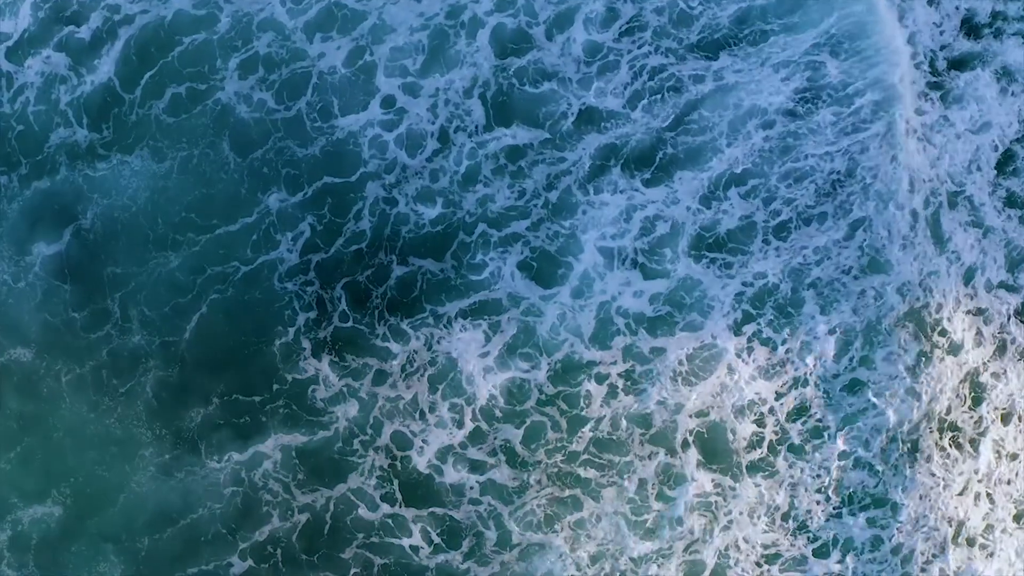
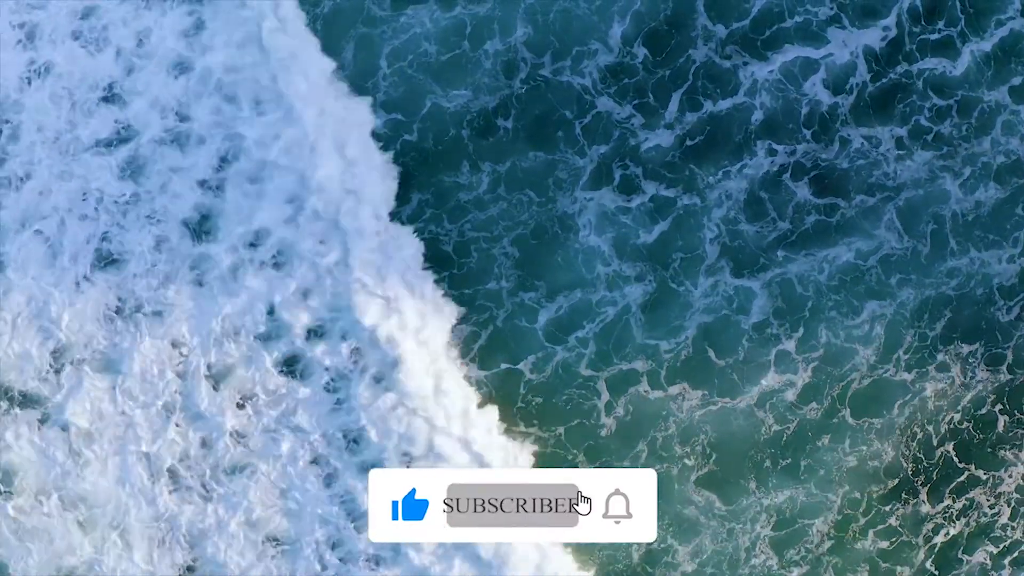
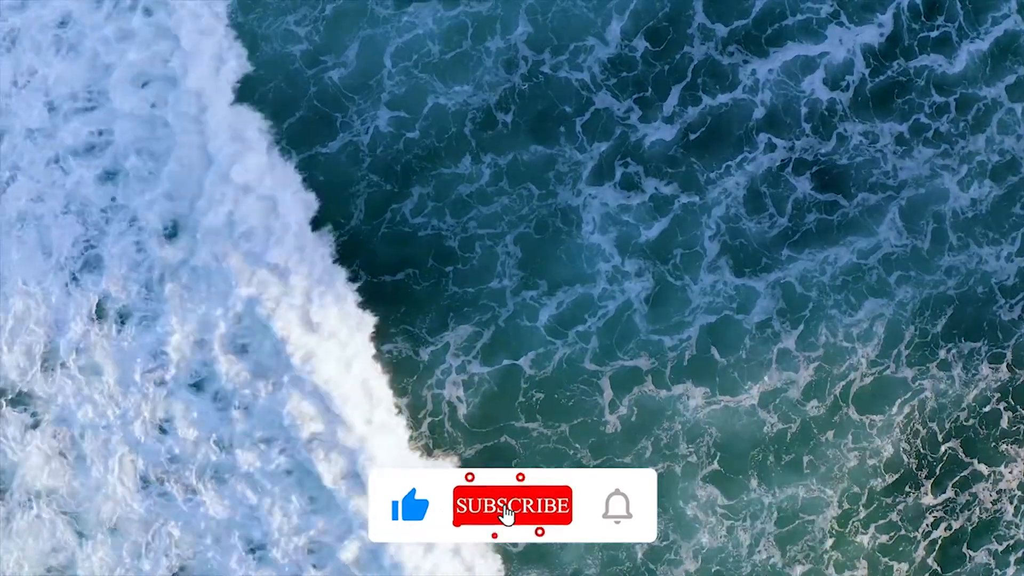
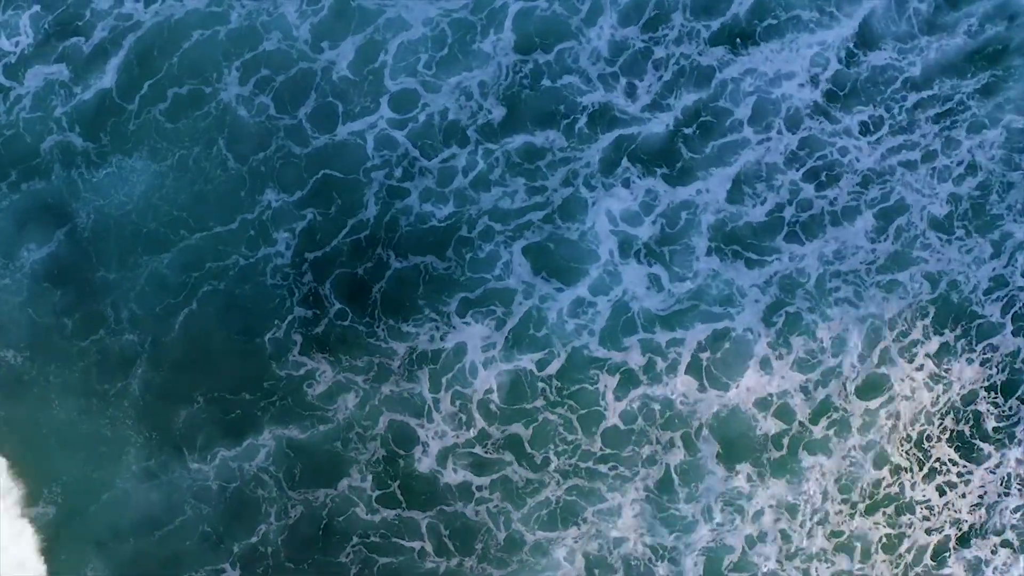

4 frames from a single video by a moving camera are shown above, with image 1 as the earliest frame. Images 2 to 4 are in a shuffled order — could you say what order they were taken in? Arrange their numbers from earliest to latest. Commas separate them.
4, 3, 2
